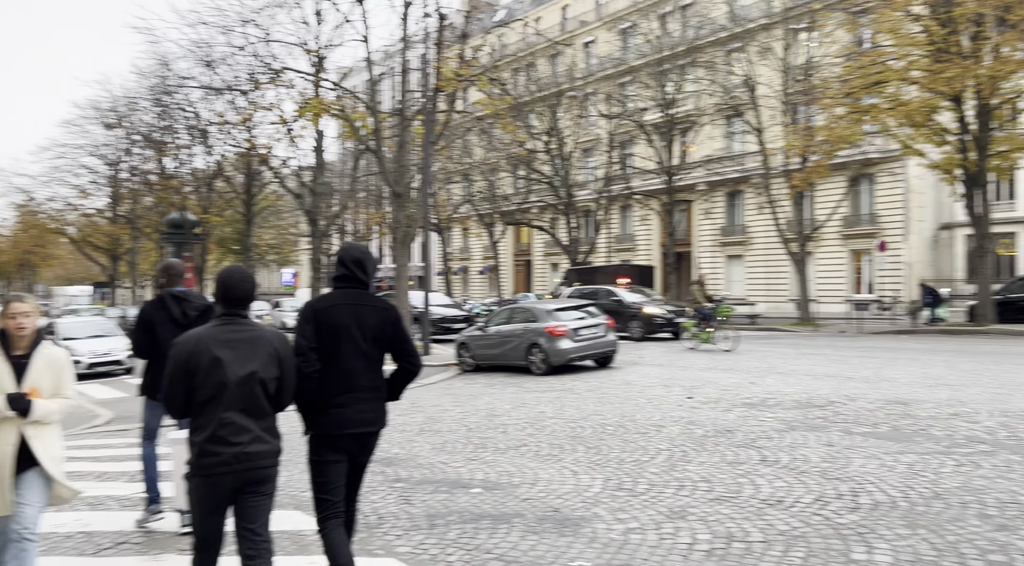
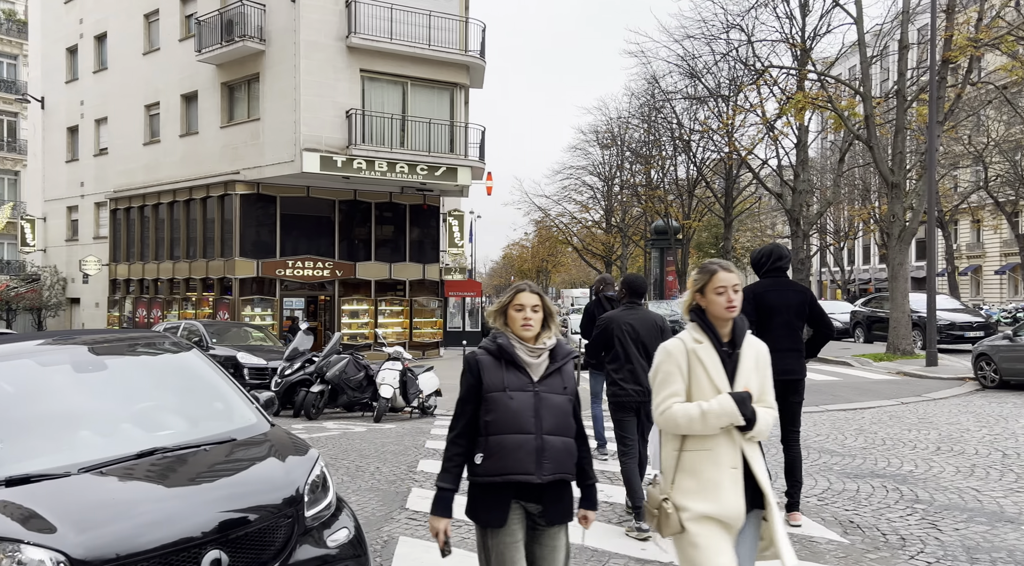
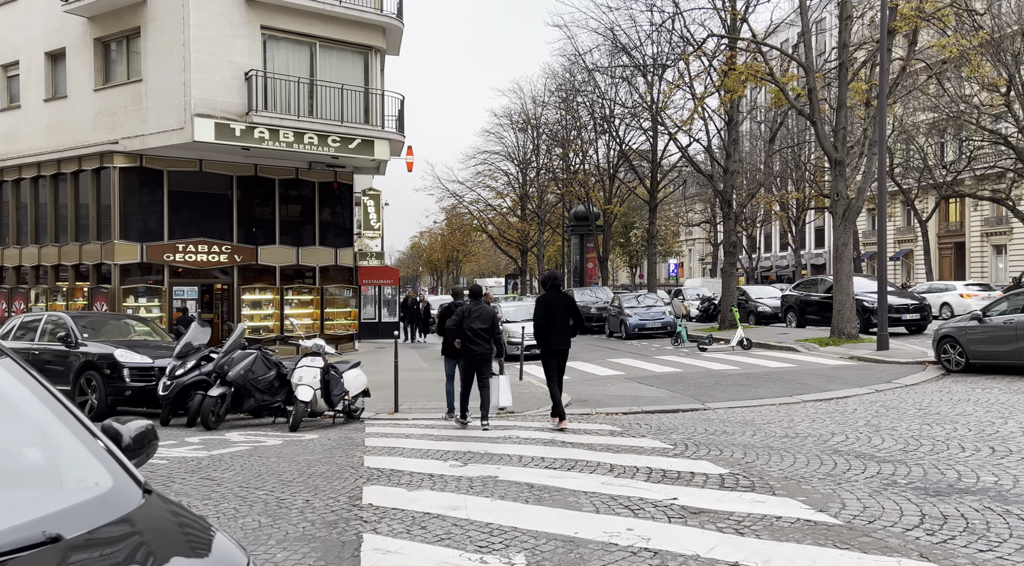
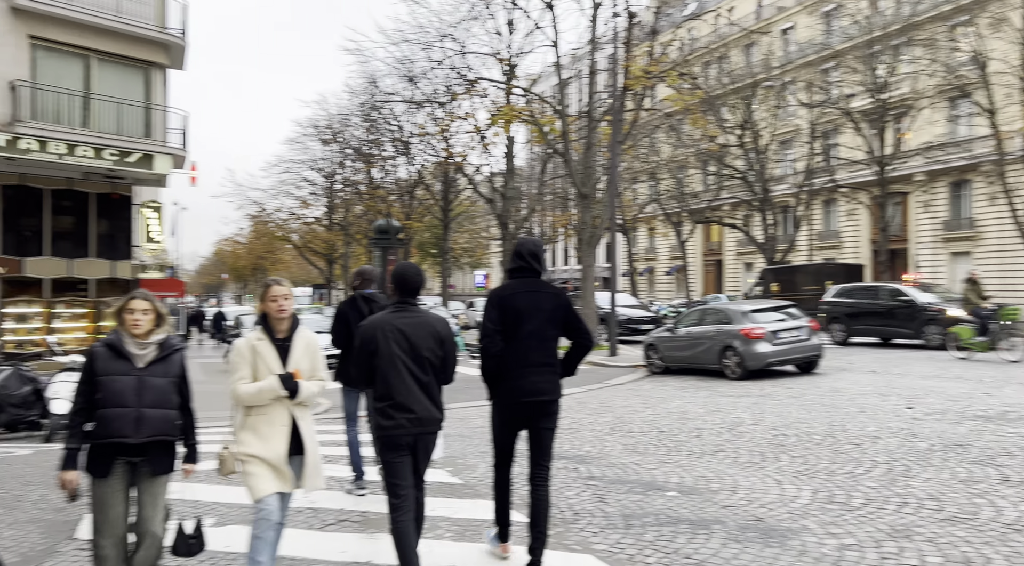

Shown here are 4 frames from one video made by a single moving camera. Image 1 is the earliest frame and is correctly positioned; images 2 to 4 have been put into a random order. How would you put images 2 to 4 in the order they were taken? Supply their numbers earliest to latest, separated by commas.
4, 2, 3
